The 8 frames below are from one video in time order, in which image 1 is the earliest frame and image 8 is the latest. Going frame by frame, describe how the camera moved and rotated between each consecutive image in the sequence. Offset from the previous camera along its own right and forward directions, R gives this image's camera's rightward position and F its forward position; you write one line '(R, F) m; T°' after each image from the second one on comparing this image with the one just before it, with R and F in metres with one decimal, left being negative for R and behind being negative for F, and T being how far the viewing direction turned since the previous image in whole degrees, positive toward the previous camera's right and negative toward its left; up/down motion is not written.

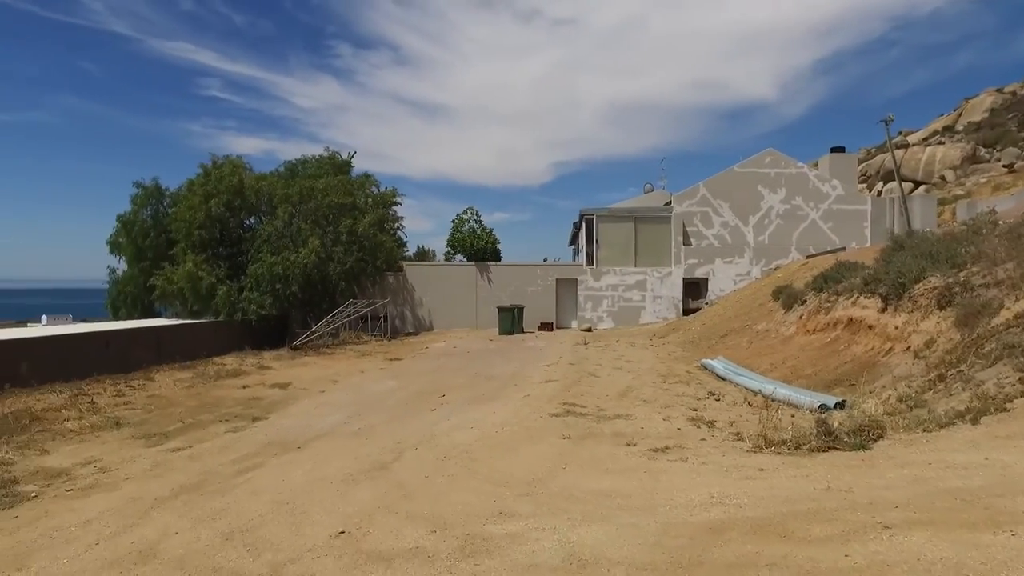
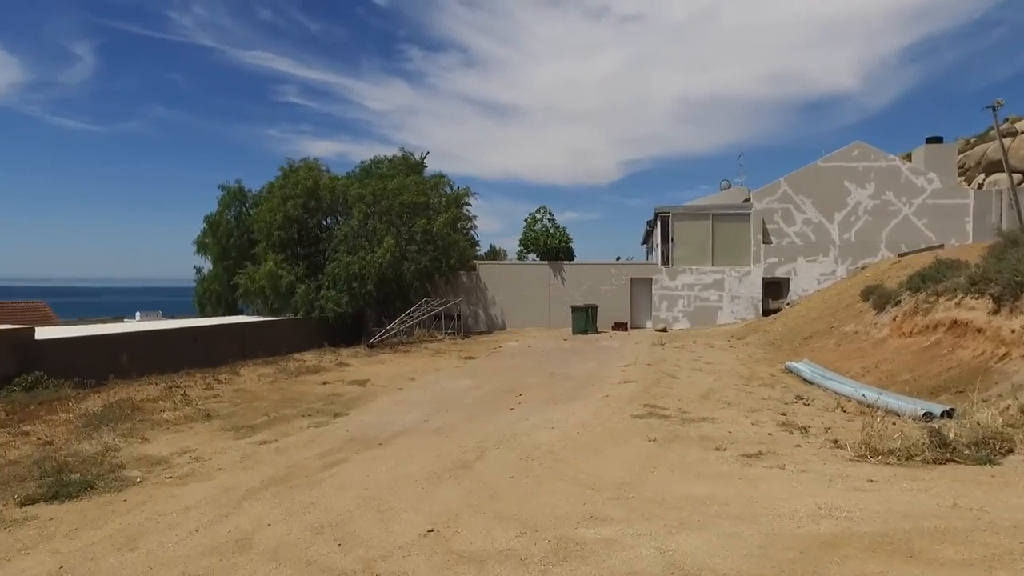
(-0.1, +0.1) m; -5°
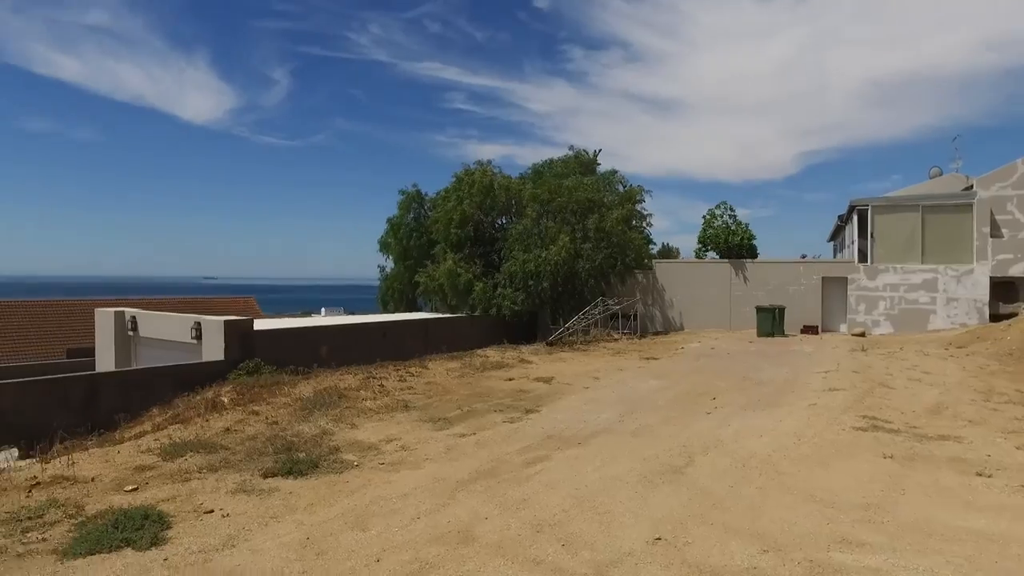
(-0.4, +0.1) m; -13°
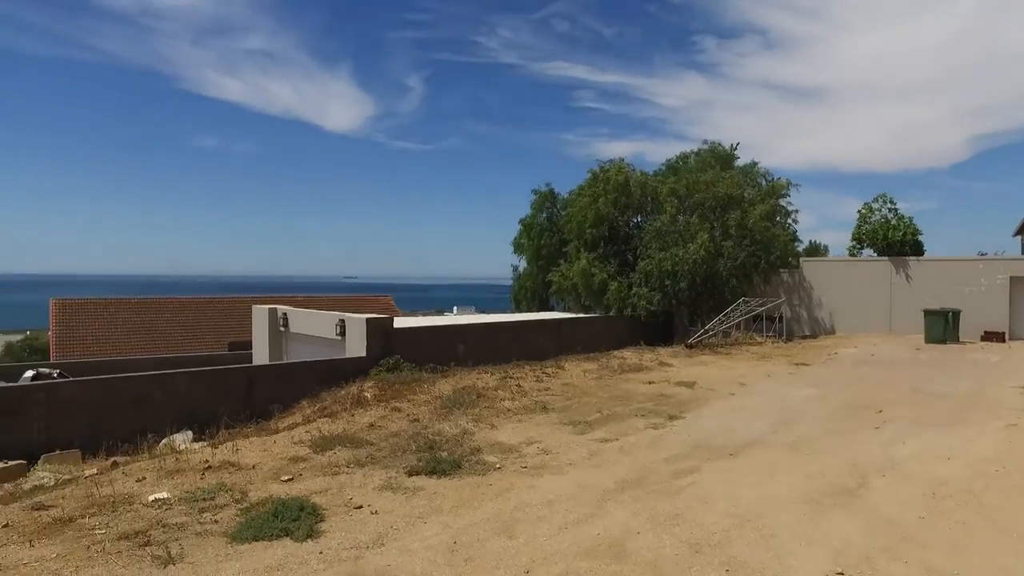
(-0.2, +0.2) m; -10°
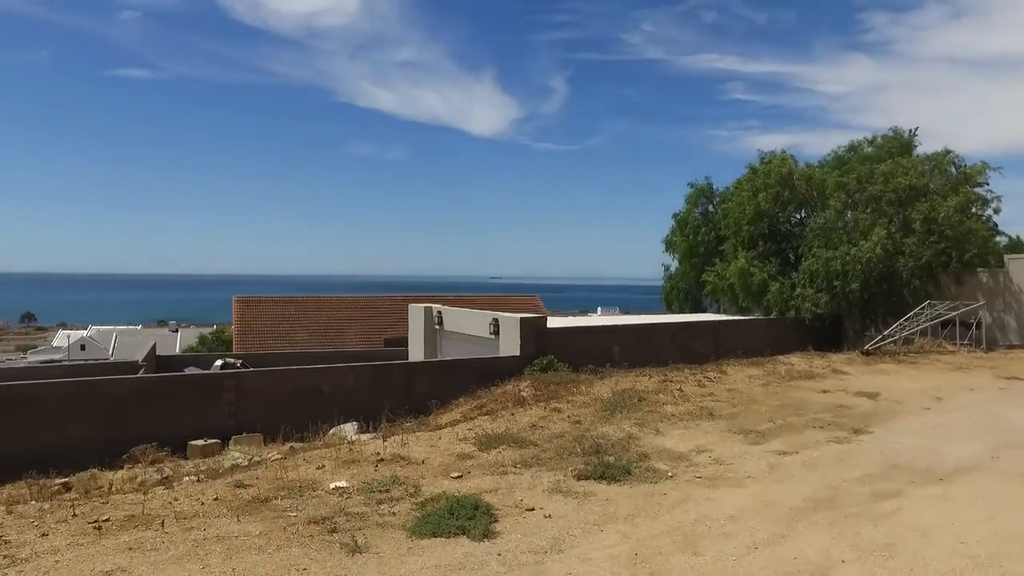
(-0.3, +0.2) m; -11°
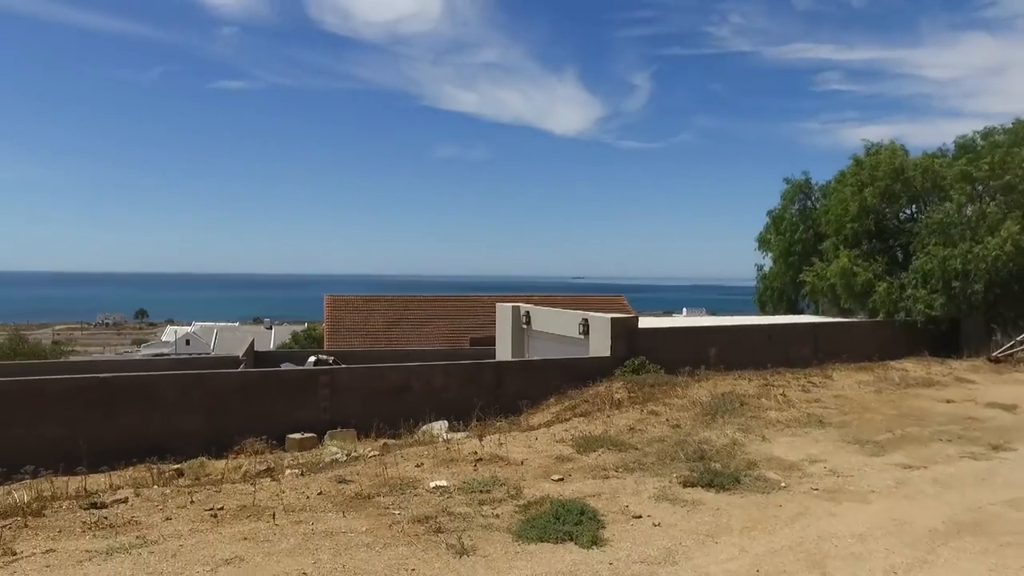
(-0.2, +0.1) m; -6°
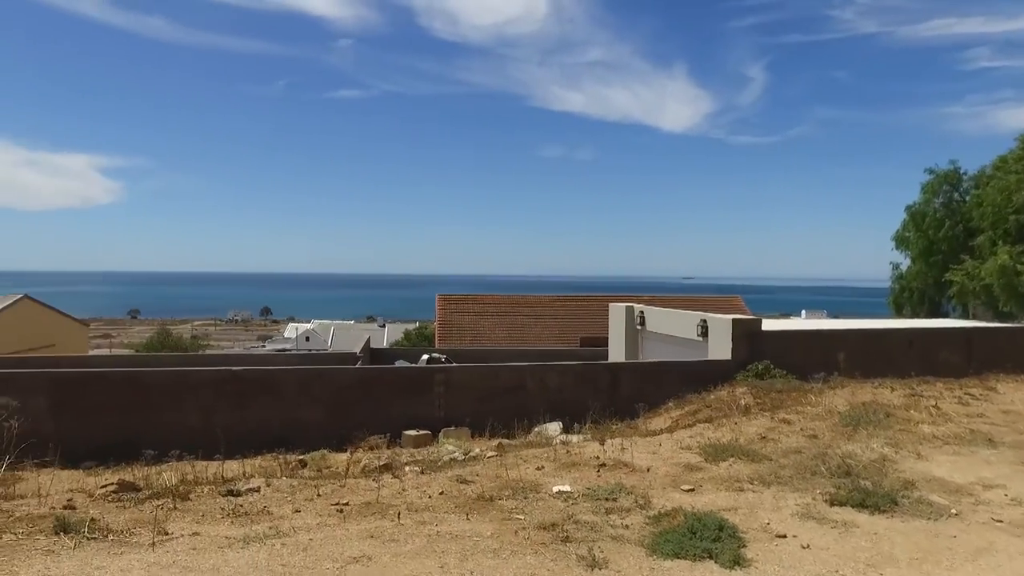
(-0.2, +0.2) m; -8°
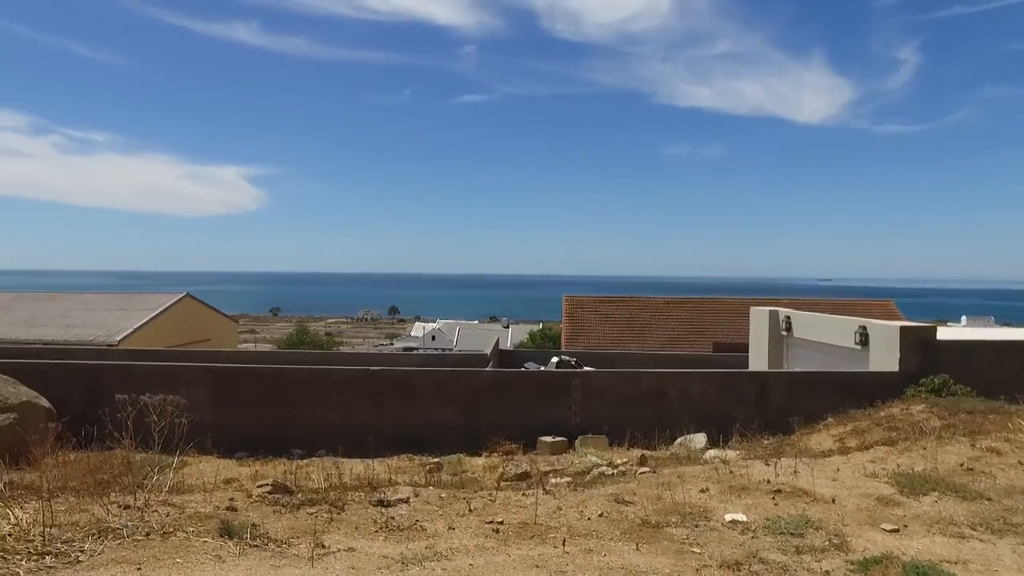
(-0.3, +0.4) m; -10°
